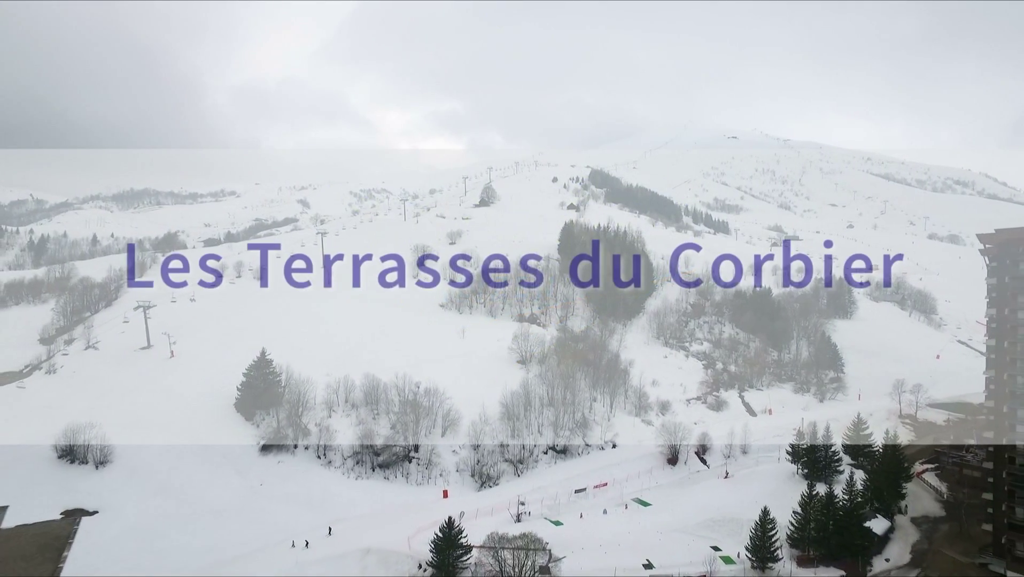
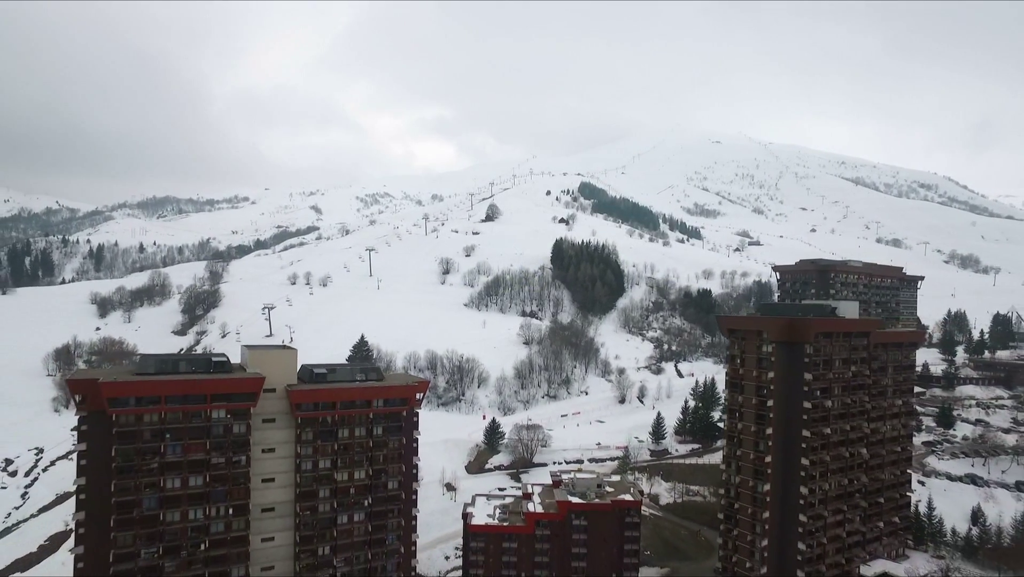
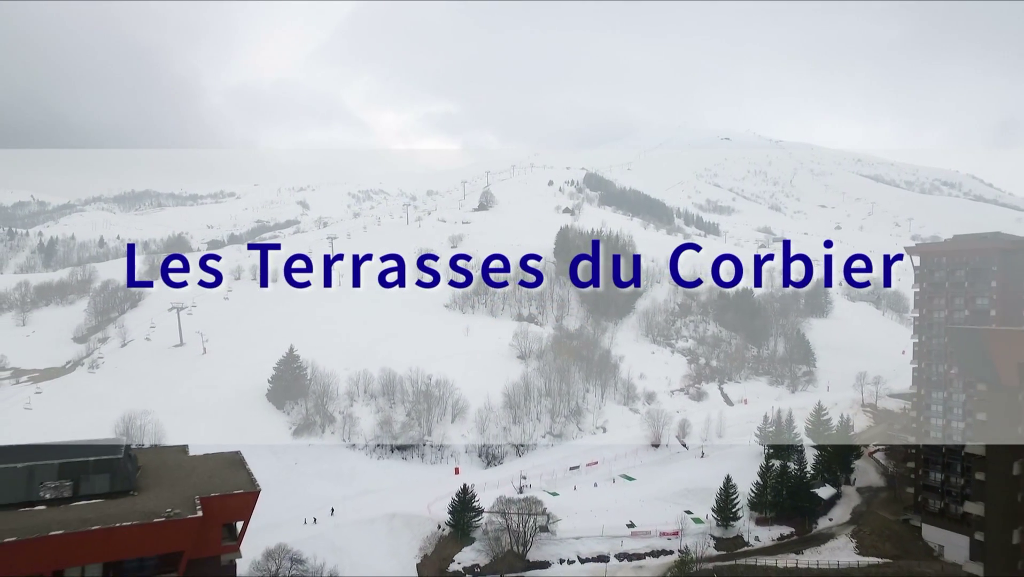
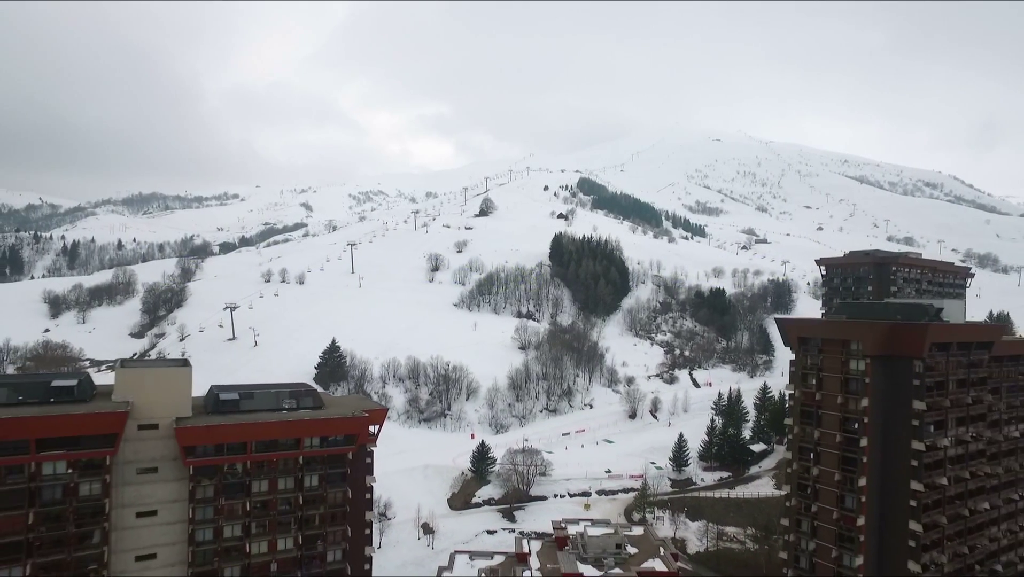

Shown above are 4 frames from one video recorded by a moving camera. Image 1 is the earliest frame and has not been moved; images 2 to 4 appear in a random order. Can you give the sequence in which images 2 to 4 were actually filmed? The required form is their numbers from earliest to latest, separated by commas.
3, 4, 2
